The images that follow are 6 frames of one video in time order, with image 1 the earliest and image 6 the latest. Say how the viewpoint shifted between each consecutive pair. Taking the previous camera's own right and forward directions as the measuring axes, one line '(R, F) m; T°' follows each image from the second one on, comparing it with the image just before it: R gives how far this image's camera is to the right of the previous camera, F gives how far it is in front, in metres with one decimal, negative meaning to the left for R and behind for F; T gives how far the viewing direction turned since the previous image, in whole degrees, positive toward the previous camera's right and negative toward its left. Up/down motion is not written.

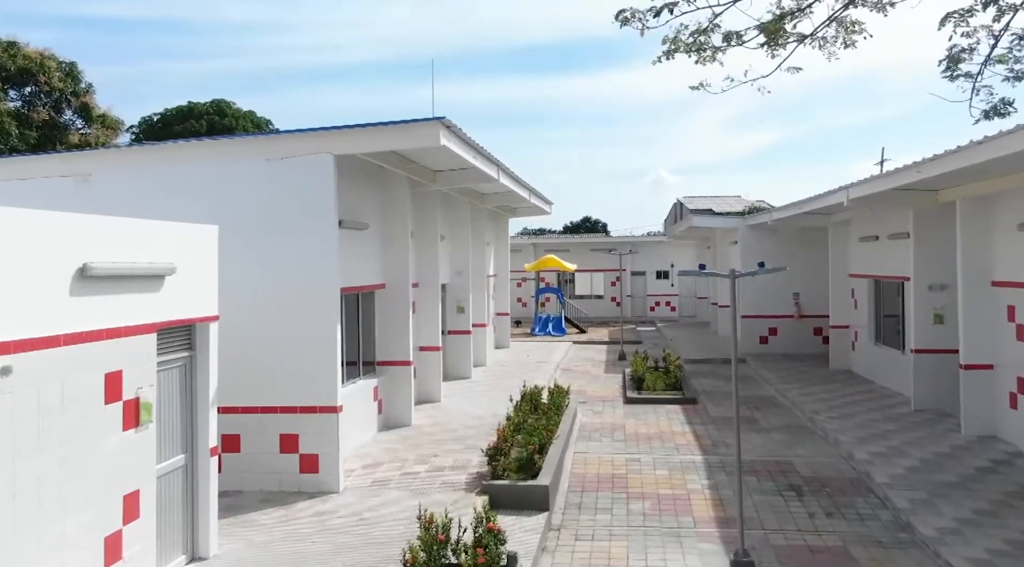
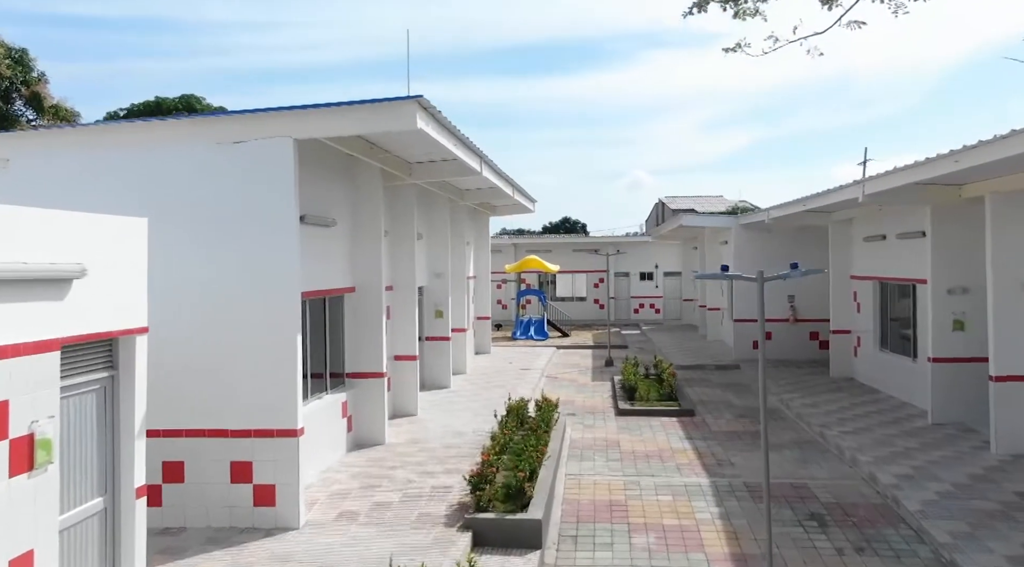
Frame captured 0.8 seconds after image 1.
(-0.1, +0.9) m; +2°
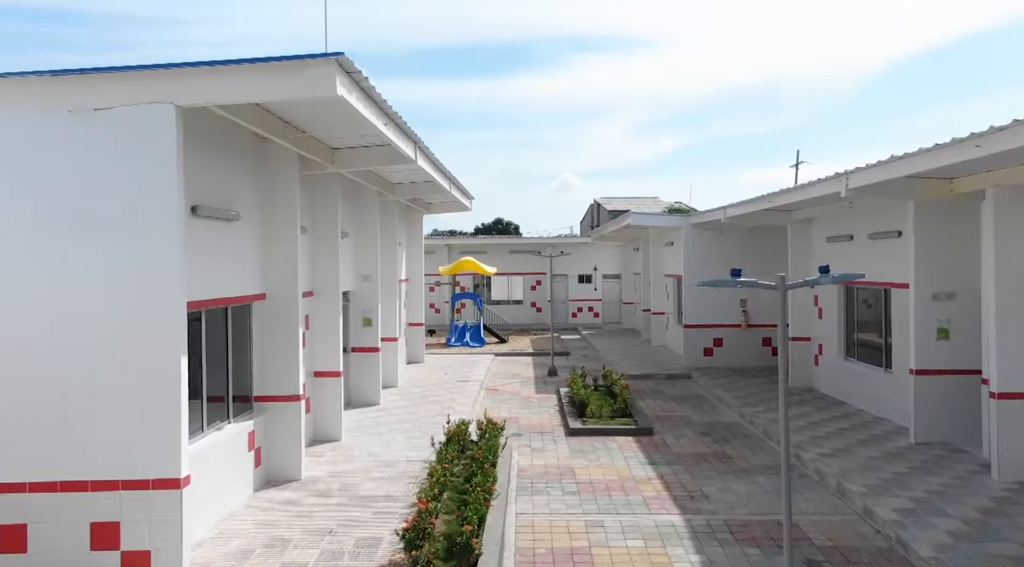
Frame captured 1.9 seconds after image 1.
(-0.1, +1.2) m; +5°
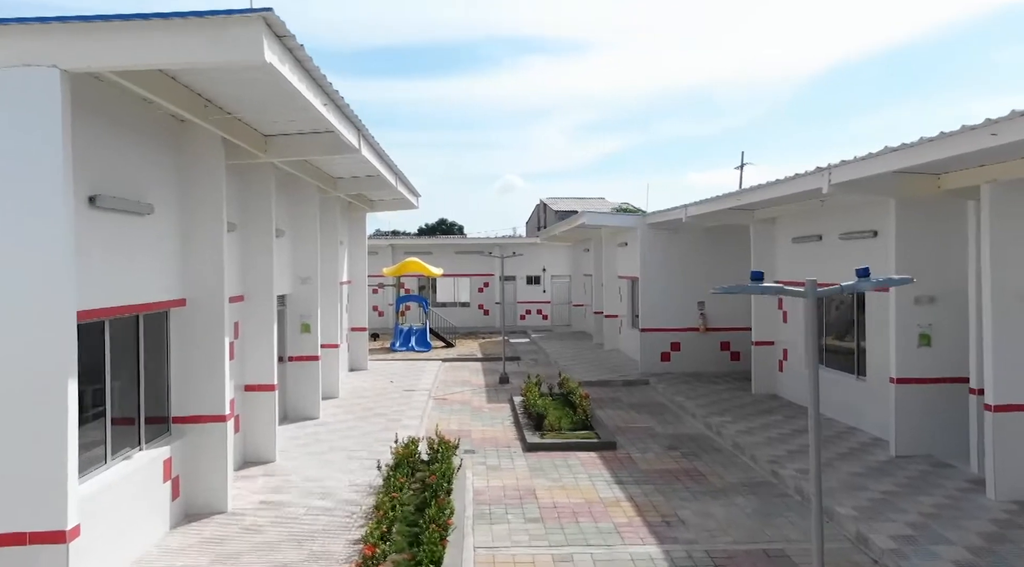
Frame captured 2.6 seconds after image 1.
(-0.1, +0.8) m; +4°
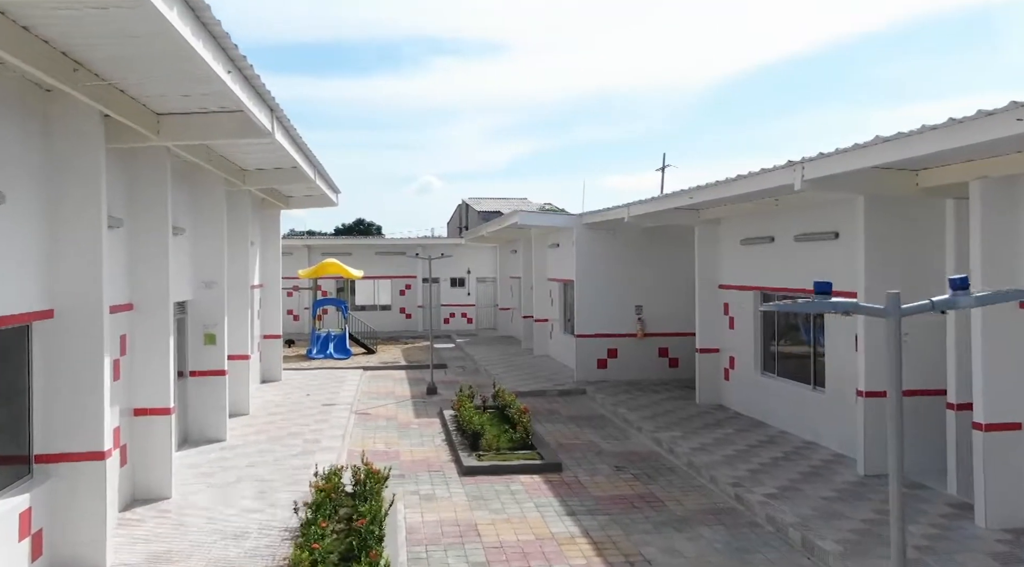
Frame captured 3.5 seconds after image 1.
(-0.2, +0.9) m; +6°
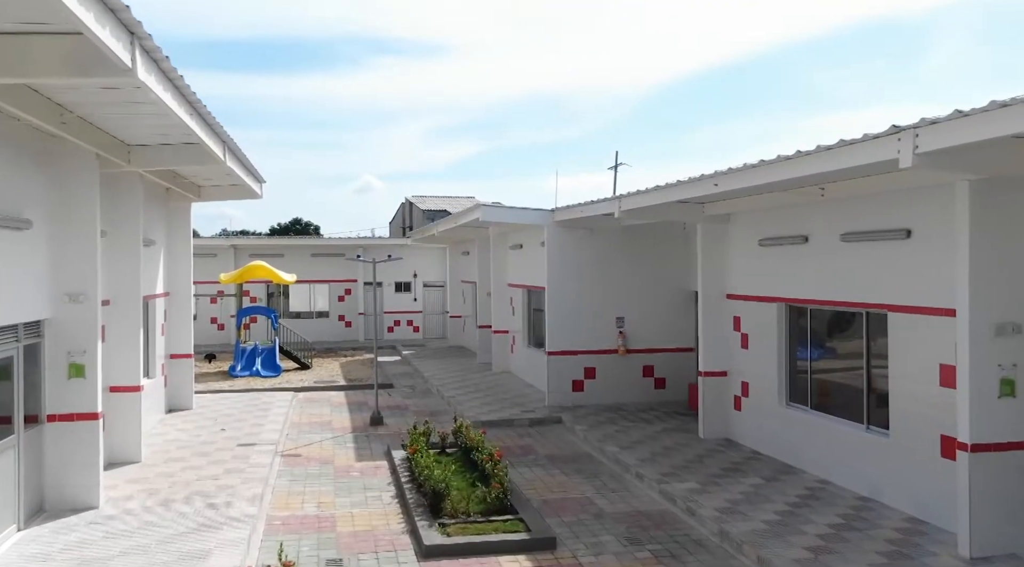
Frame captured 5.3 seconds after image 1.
(-0.3, +2.1) m; +5°
